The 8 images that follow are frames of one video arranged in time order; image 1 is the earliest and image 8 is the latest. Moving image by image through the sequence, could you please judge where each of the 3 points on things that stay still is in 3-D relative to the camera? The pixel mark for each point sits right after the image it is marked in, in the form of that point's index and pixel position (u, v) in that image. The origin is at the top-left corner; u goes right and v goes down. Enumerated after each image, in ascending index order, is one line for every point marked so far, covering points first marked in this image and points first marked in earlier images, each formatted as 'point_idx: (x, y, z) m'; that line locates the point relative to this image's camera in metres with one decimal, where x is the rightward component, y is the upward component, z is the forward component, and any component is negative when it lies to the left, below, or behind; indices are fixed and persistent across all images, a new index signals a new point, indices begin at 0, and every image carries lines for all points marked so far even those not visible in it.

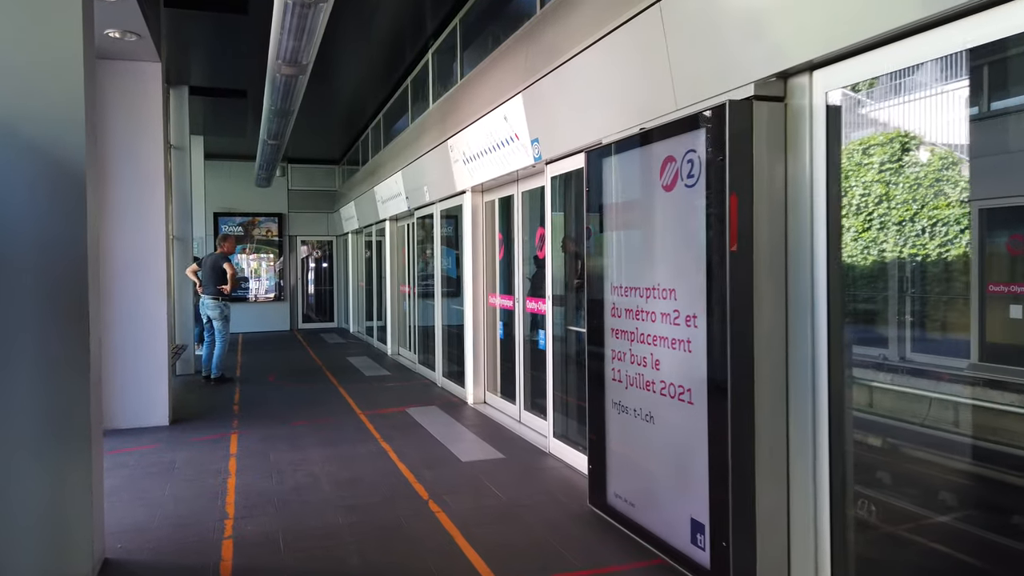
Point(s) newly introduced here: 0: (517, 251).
0: (0.0, +0.3, +6.6) m
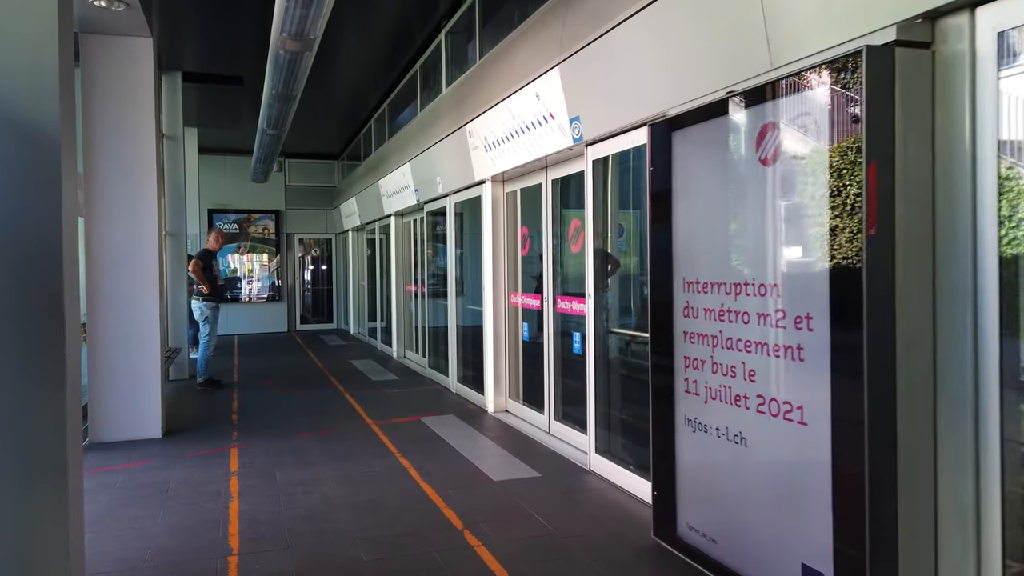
0: (+0.3, +0.3, +6.0) m
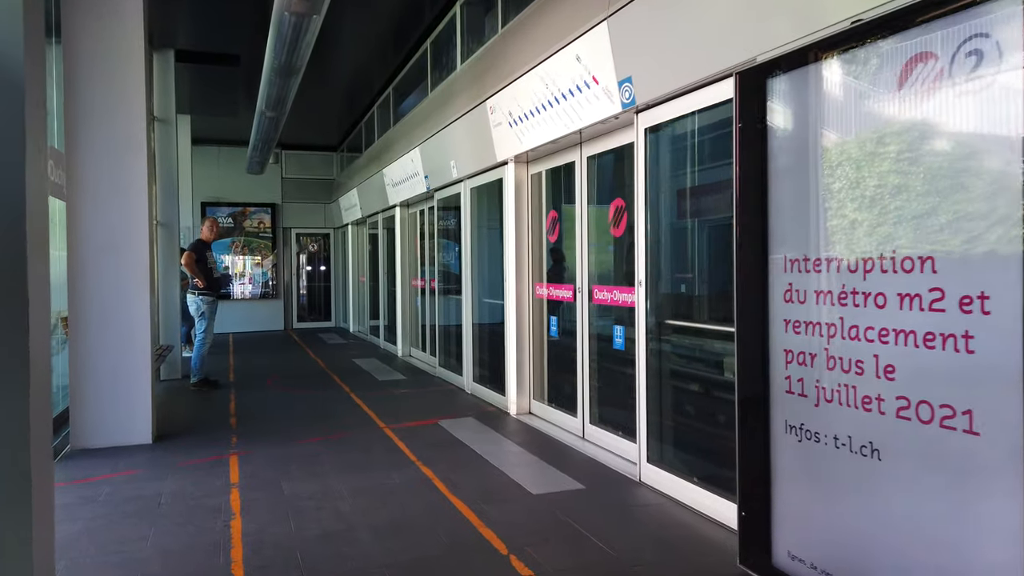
0: (+0.5, +0.4, +5.4) m
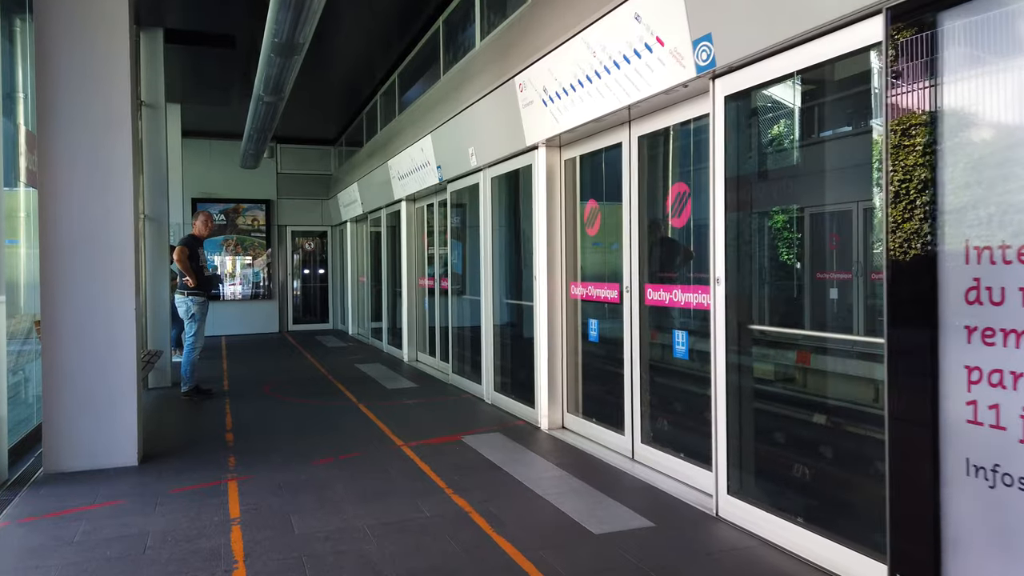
0: (+0.7, +0.4, +4.7) m
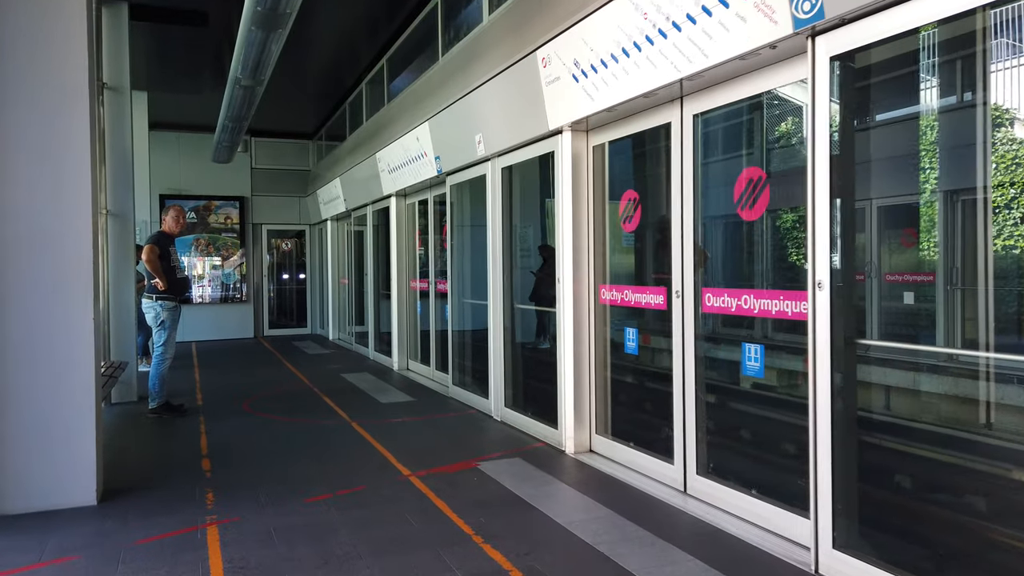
0: (+0.9, +0.4, +4.0) m
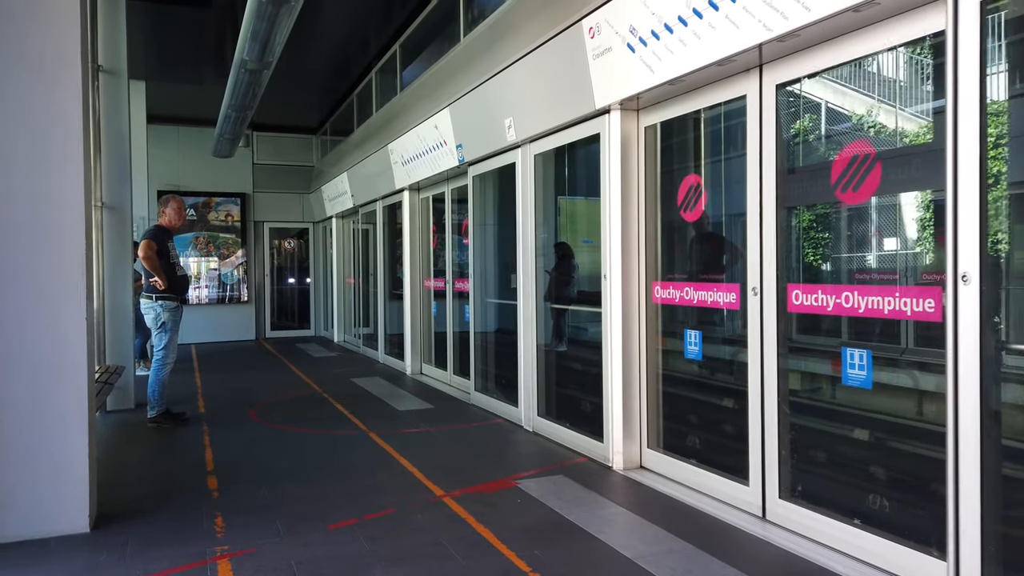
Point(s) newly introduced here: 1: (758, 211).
0: (+1.1, +0.4, +3.5) m
1: (+1.1, +0.4, +3.5) m
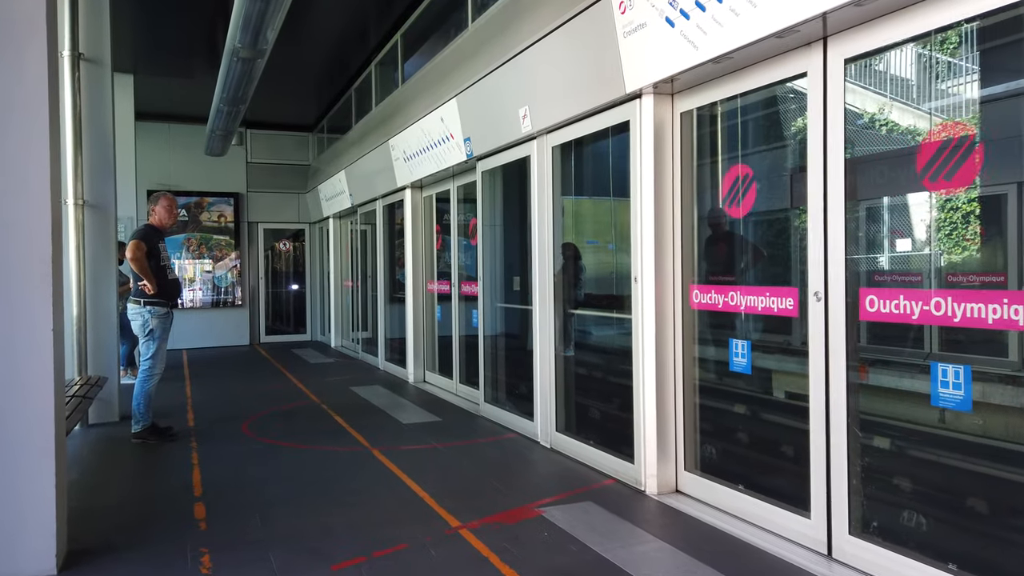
0: (+1.2, +0.4, +3.1) m
1: (+1.2, +0.3, +3.1) m
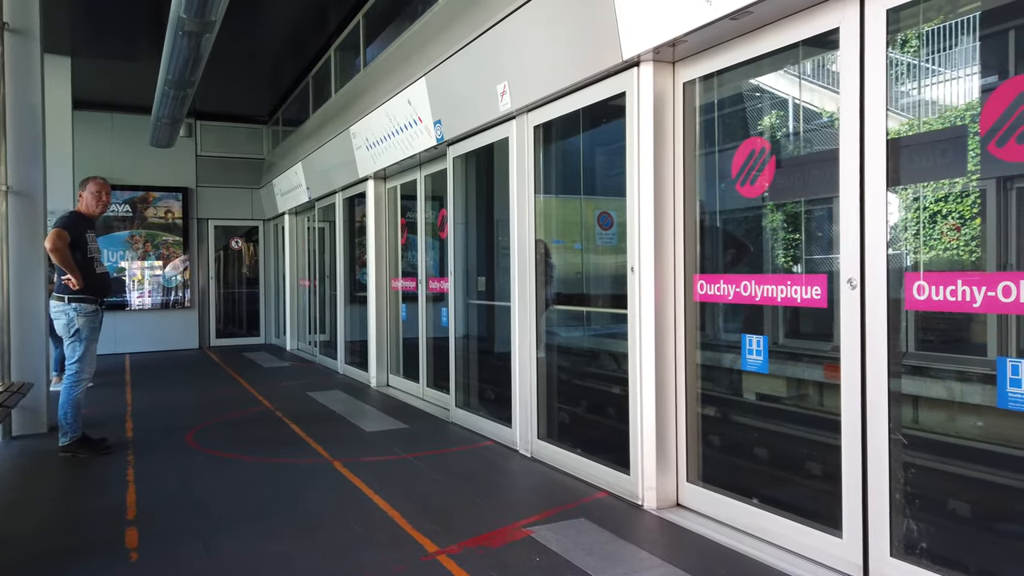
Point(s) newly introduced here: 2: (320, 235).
0: (+1.2, +0.4, +2.7) m
1: (+1.2, +0.4, +2.7) m
2: (-2.6, +0.7, +10.3) m
